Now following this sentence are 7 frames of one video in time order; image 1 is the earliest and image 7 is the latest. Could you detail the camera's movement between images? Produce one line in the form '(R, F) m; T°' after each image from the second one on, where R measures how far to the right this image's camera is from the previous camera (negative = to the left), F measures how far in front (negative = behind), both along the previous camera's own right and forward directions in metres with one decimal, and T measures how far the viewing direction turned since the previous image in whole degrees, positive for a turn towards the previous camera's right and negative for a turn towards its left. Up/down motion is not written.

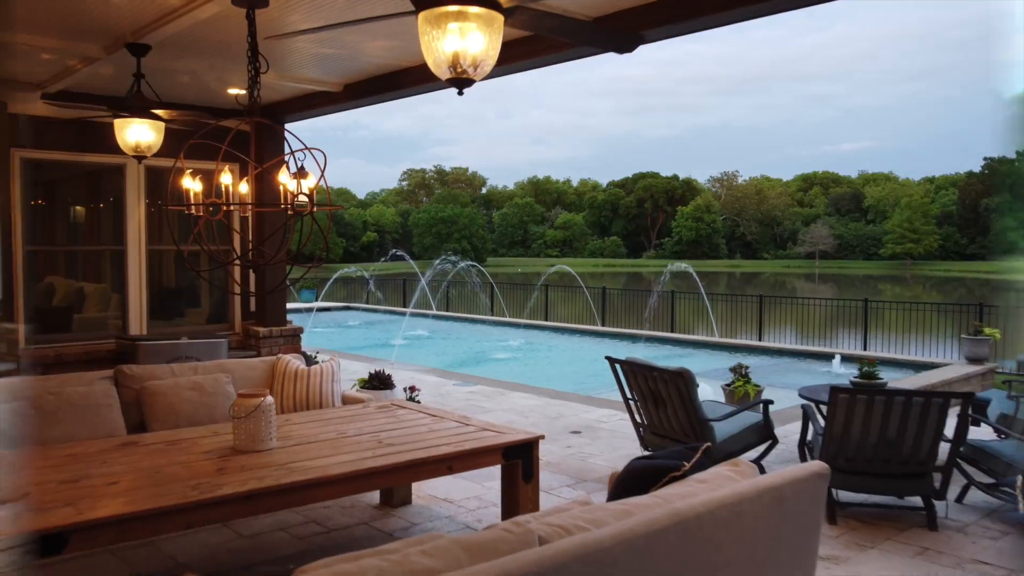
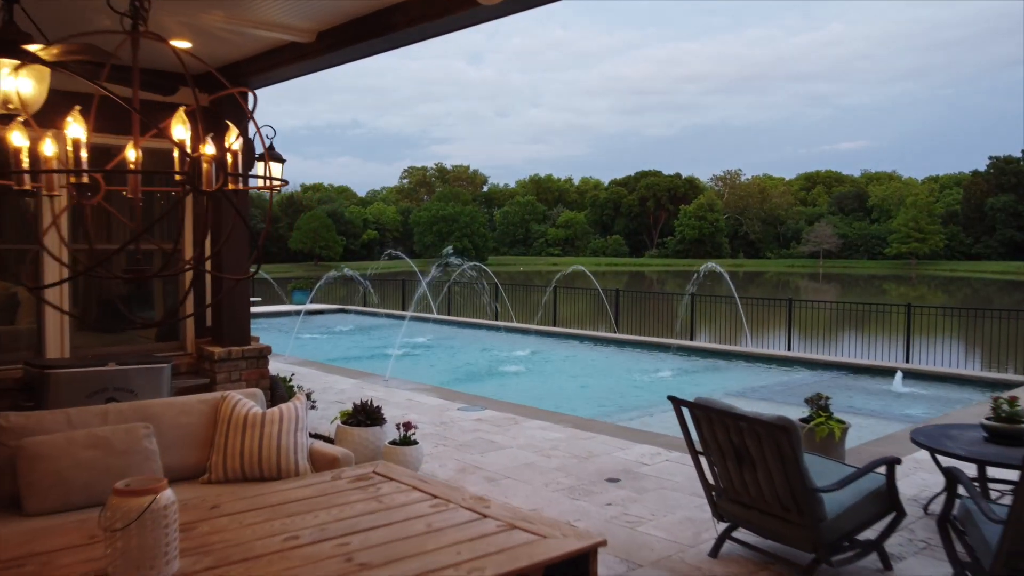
(-0.2, +1.6) m; 0°
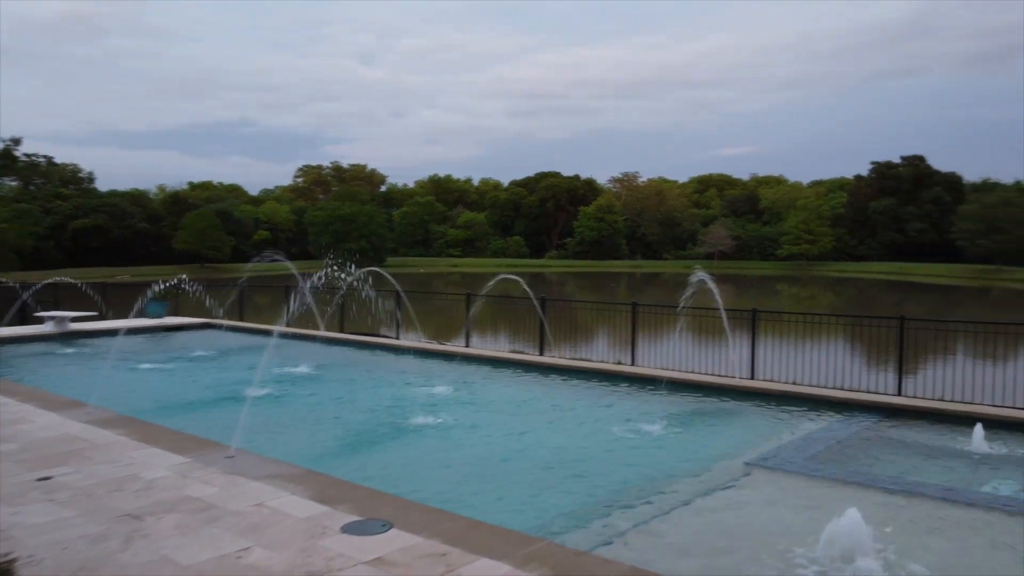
(-0.2, +3.6) m; +7°
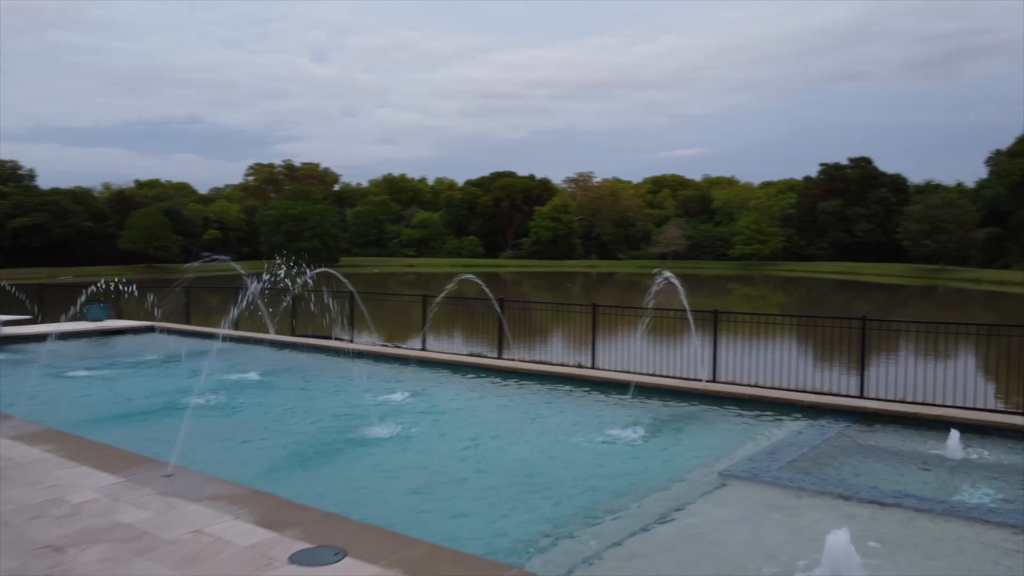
(-0.1, +0.4) m; +3°
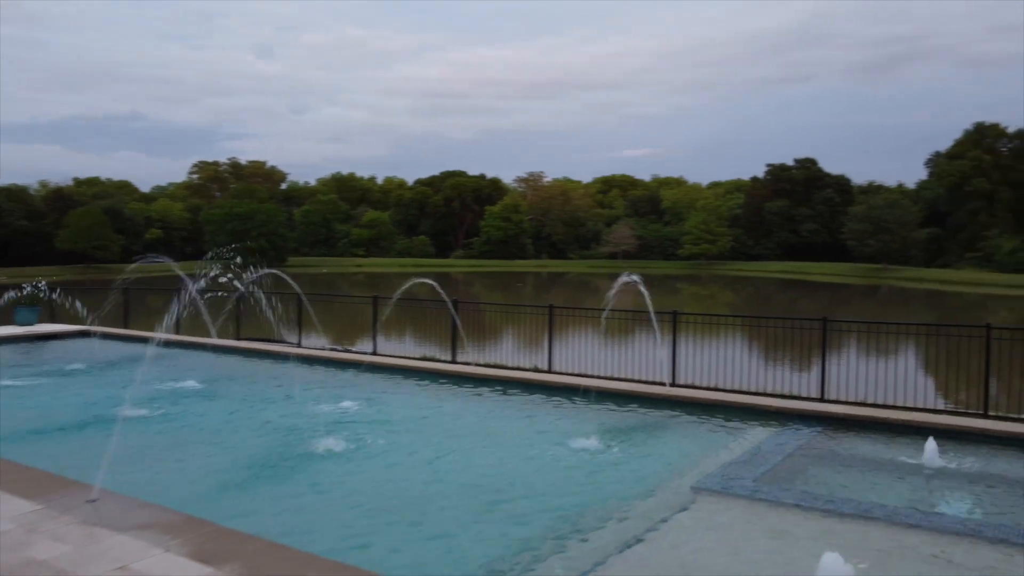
(-0.1, +0.5) m; +3°
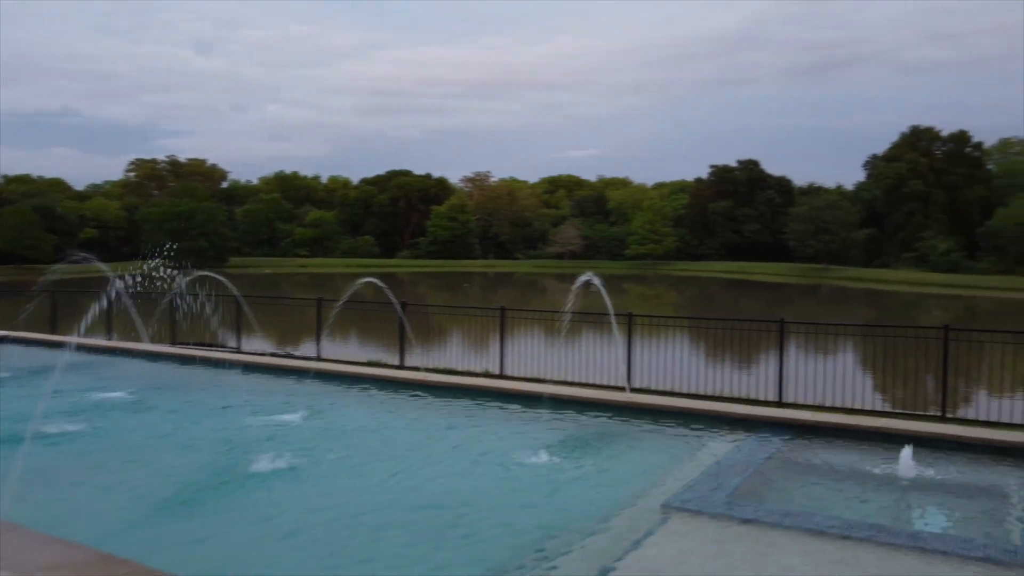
(-0.1, +0.5) m; +4°
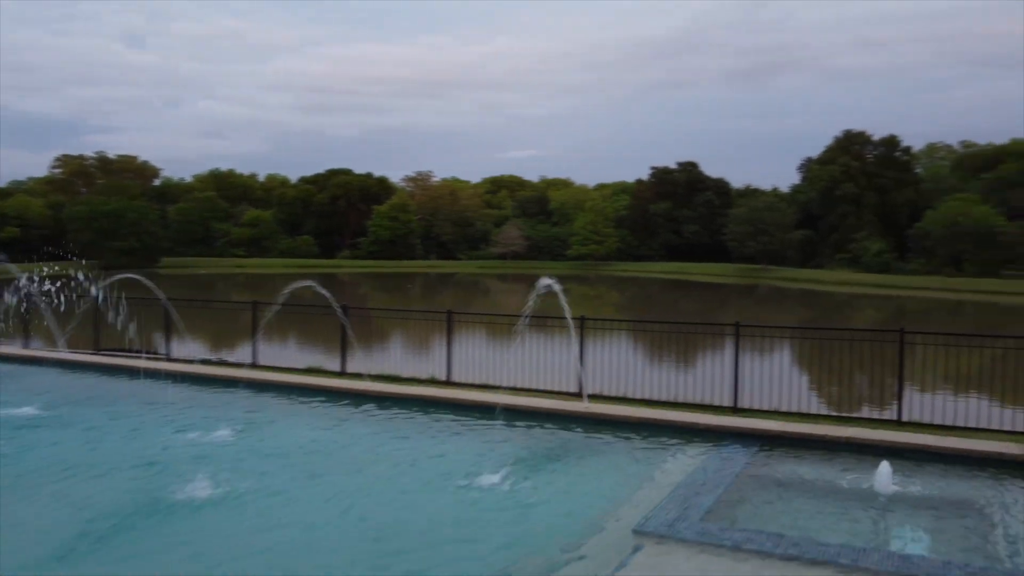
(-0.1, +0.5) m; +4°
